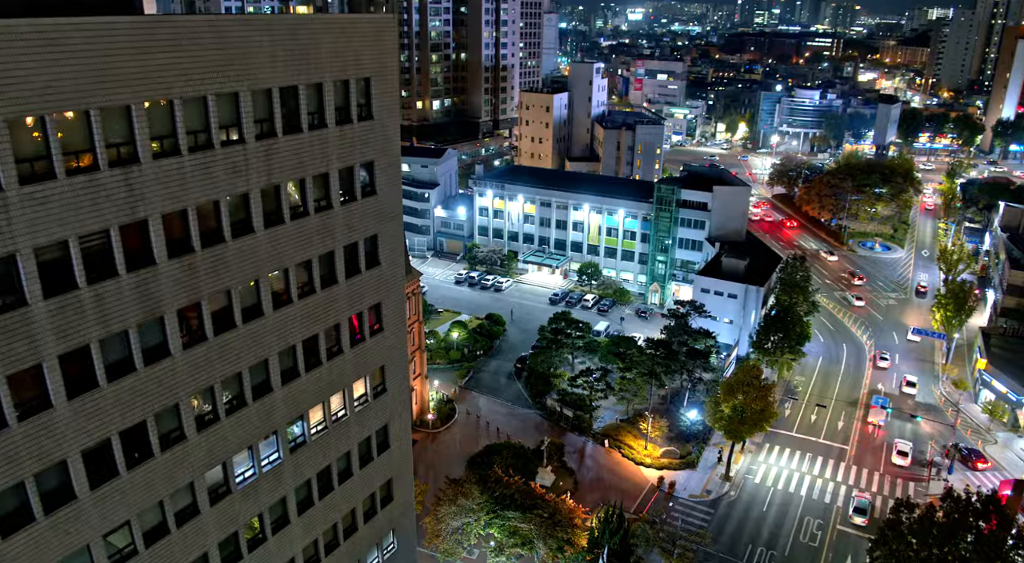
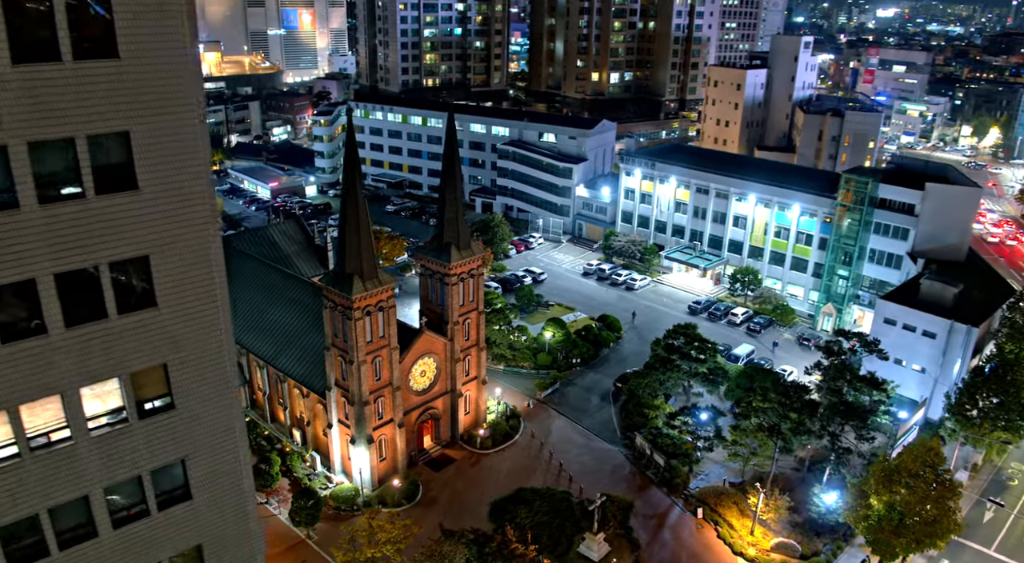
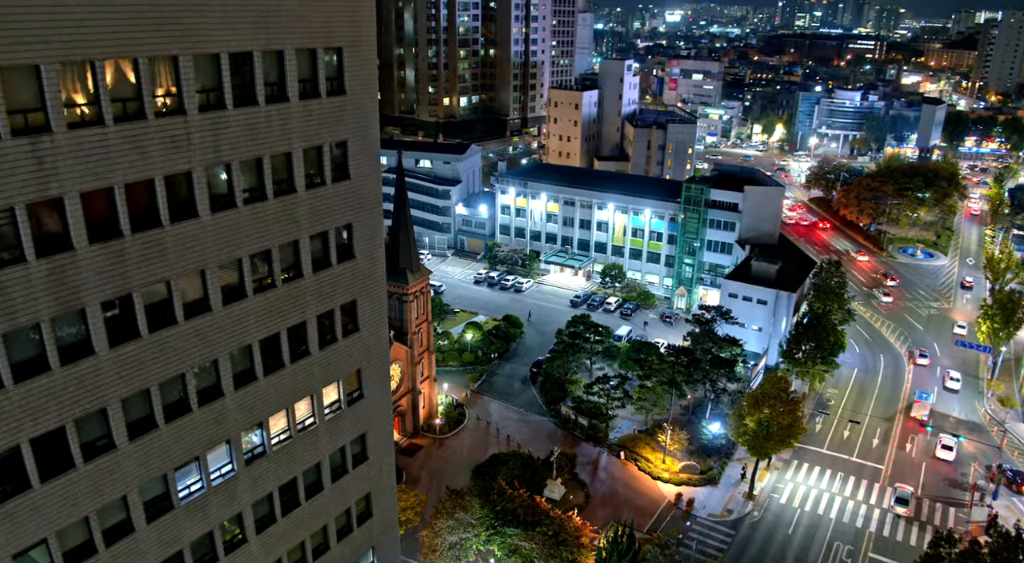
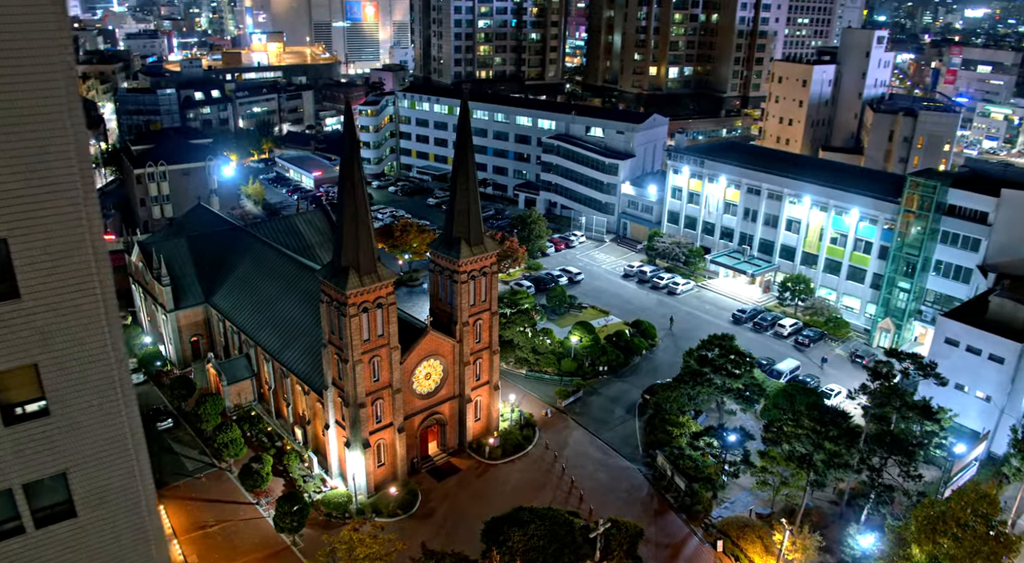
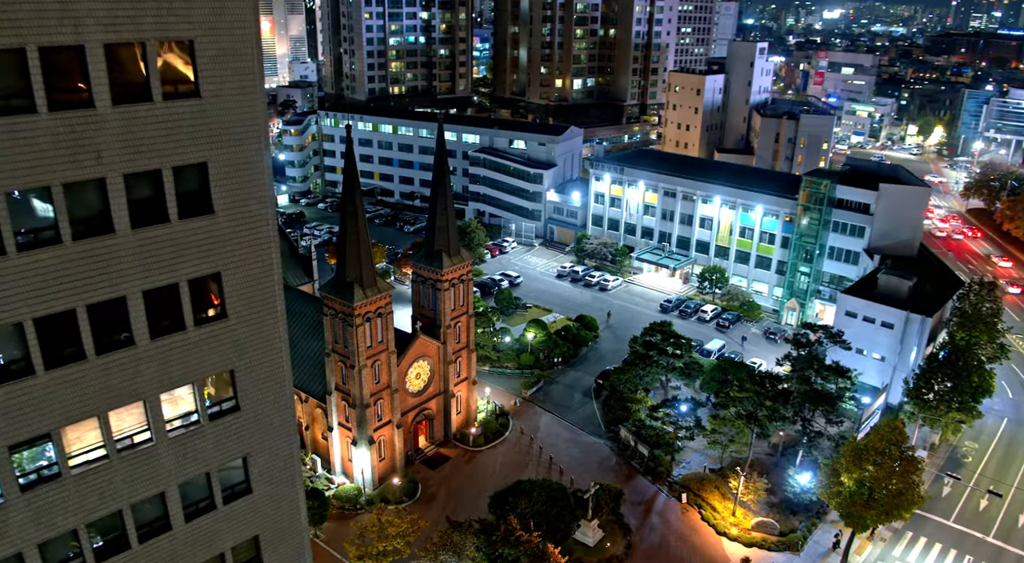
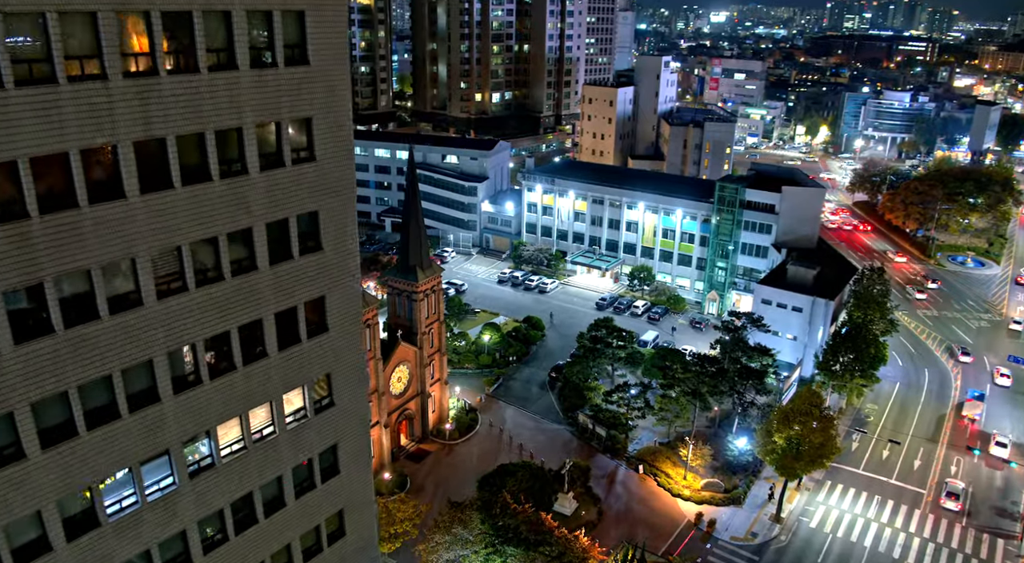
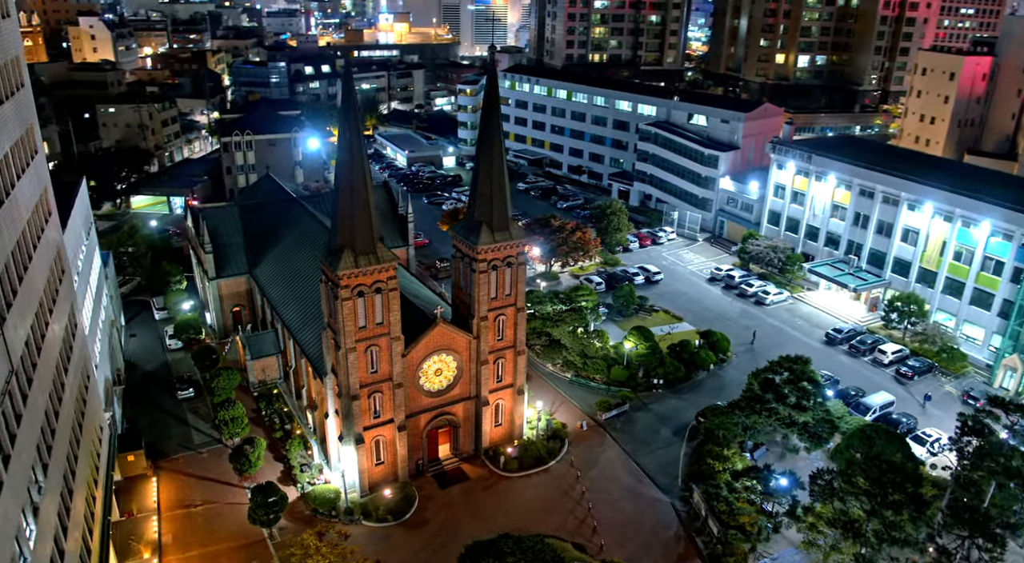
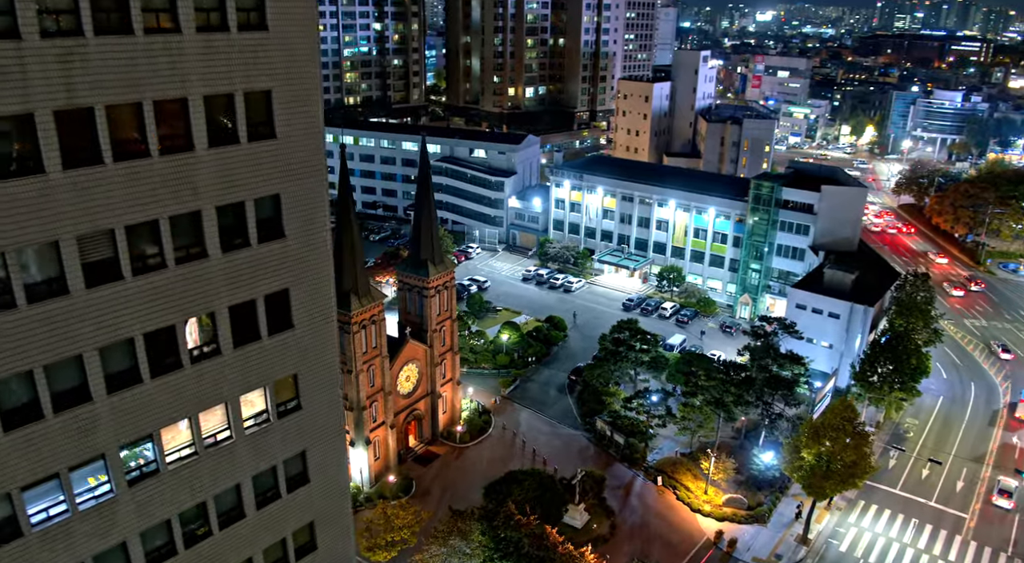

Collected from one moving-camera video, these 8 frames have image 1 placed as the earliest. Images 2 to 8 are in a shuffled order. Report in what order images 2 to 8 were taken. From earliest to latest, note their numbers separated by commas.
3, 6, 8, 5, 2, 4, 7
